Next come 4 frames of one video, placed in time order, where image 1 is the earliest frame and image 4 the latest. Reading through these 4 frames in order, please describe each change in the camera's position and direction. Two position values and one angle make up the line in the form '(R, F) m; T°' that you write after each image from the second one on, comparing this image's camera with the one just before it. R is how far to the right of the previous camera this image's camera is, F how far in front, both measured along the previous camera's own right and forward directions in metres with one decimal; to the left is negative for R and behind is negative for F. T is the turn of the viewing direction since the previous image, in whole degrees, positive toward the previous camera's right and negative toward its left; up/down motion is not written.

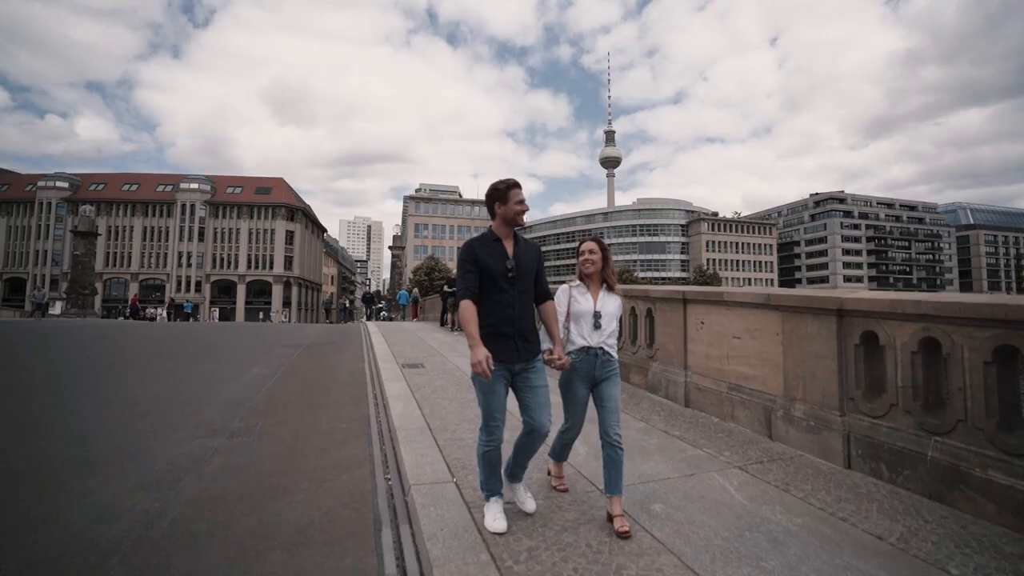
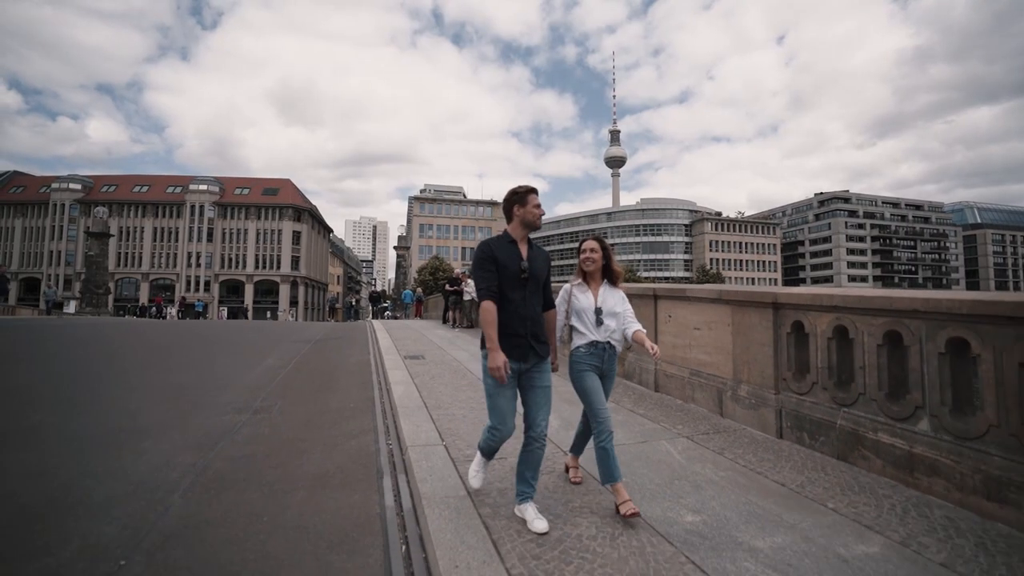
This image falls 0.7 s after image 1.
(-0.4, +1.4) m; -1°
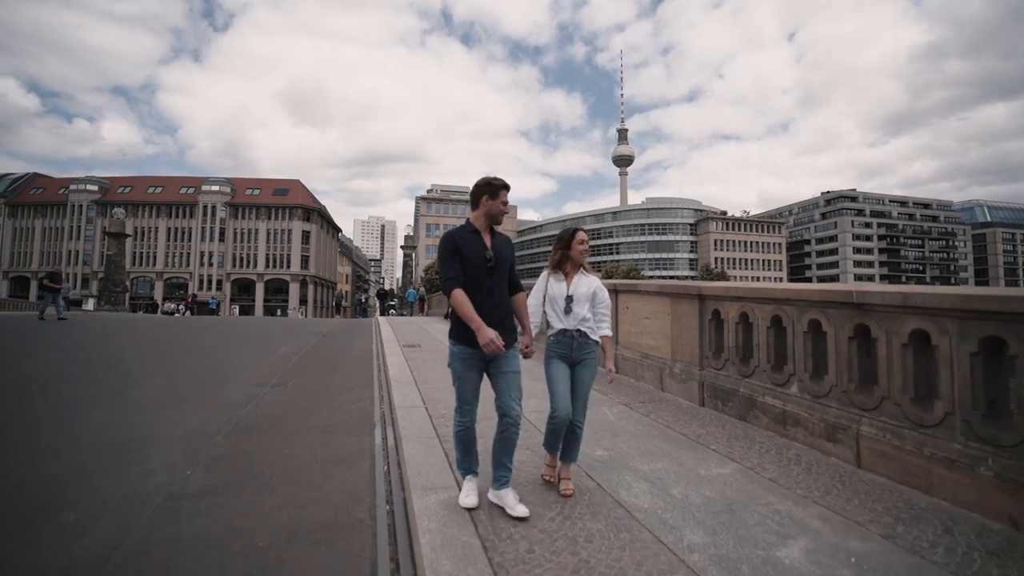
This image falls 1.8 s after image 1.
(+0.4, -0.9) m; -1°
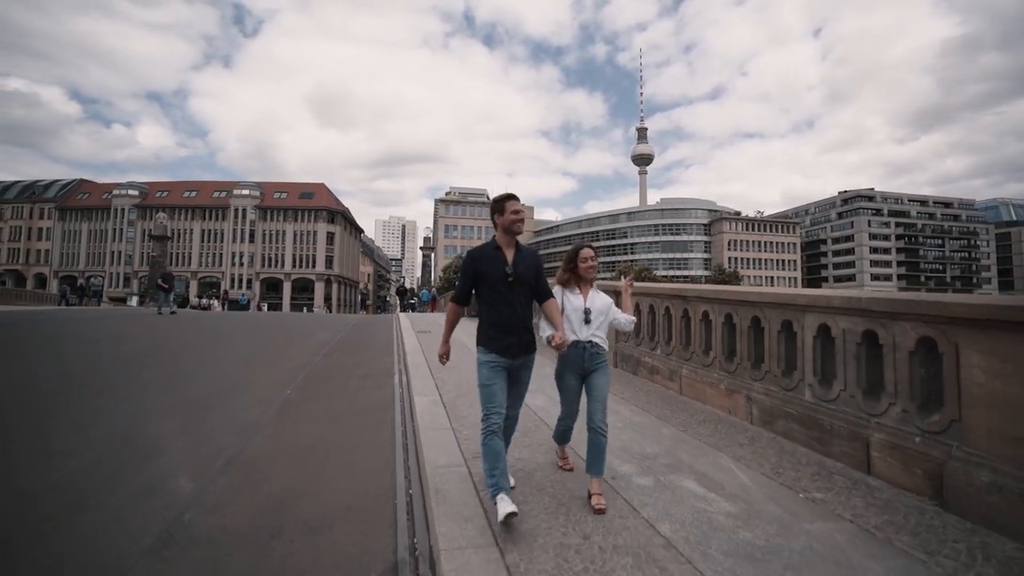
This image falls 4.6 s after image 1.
(+0.7, -2.4) m; -2°
